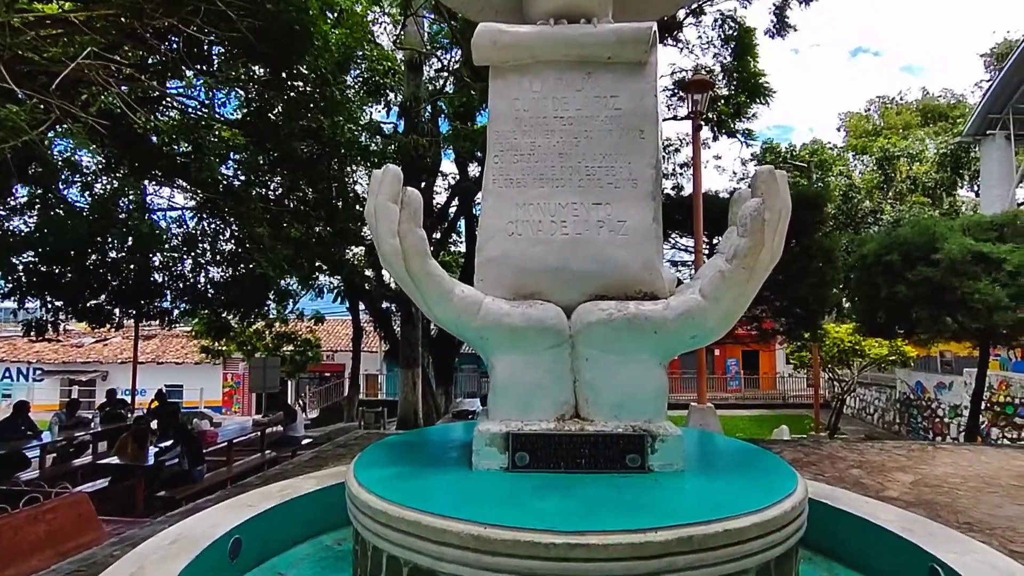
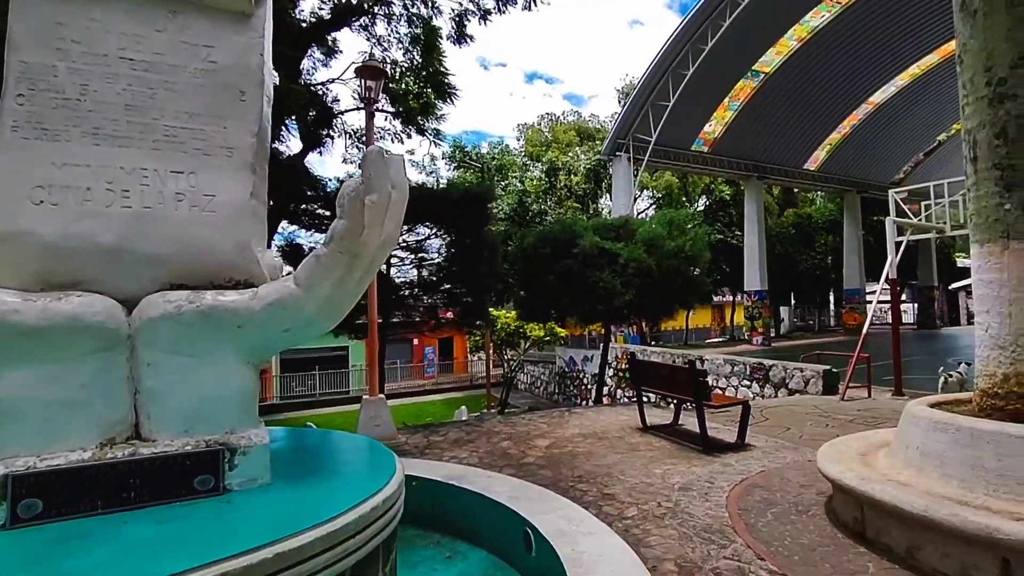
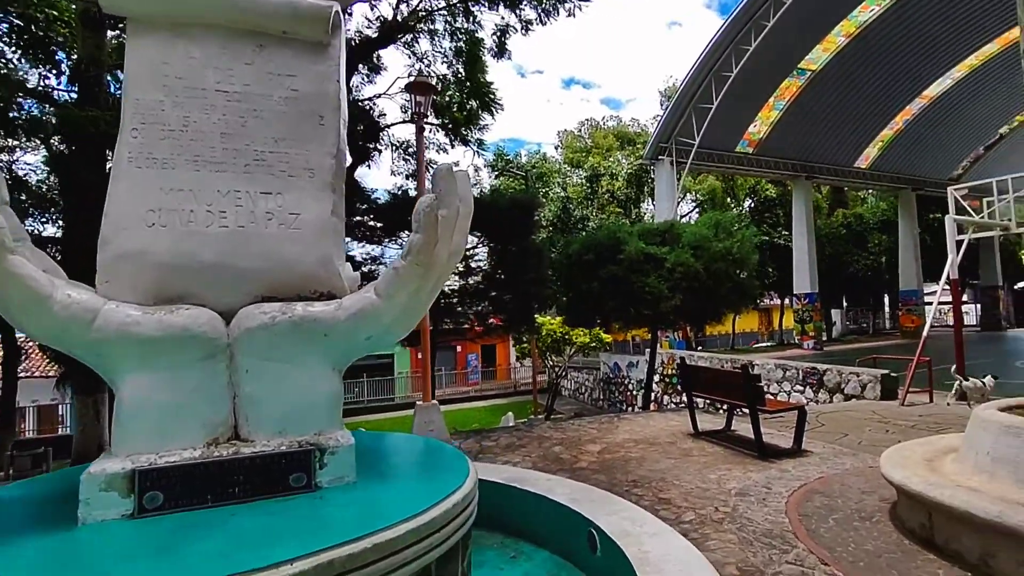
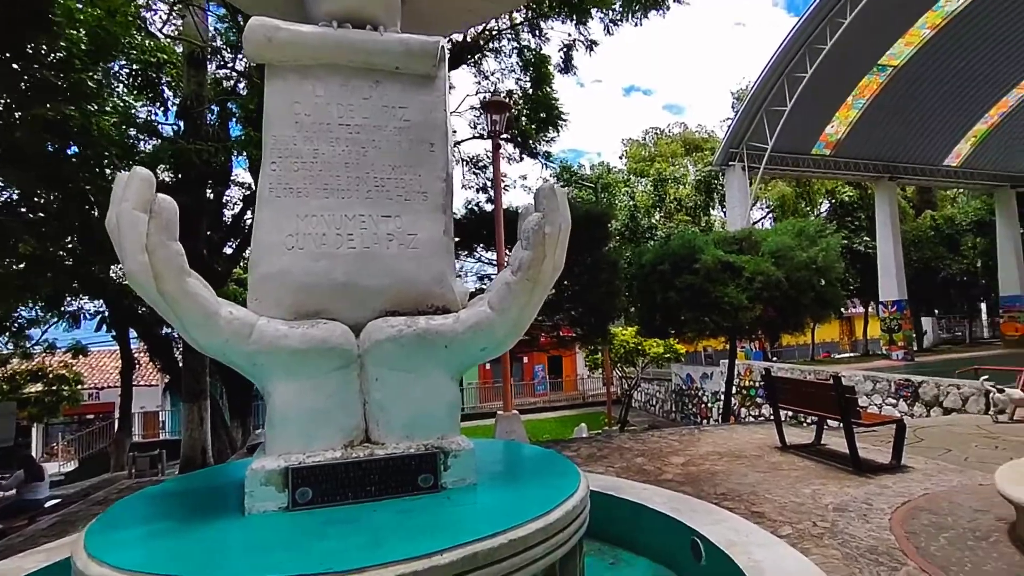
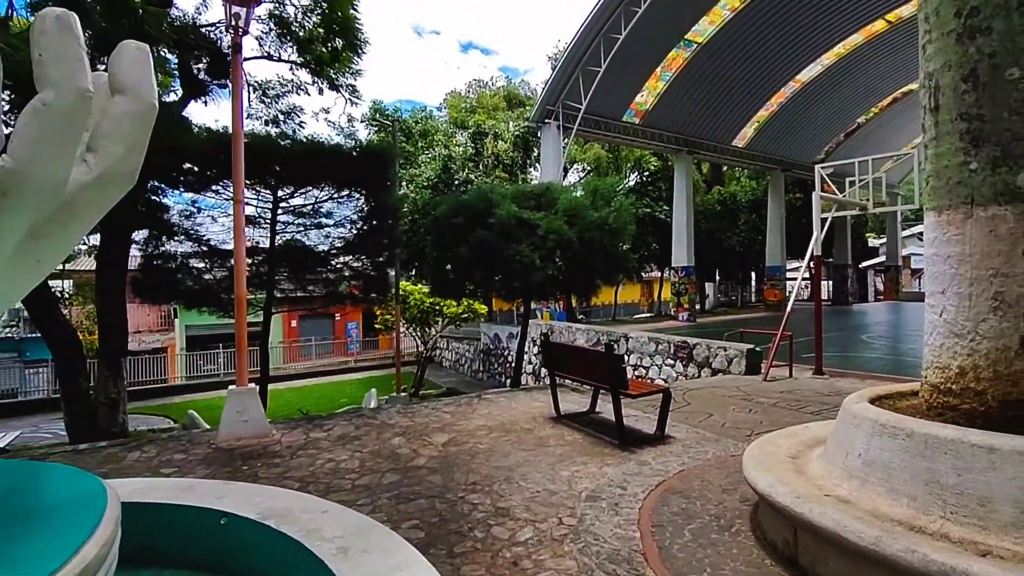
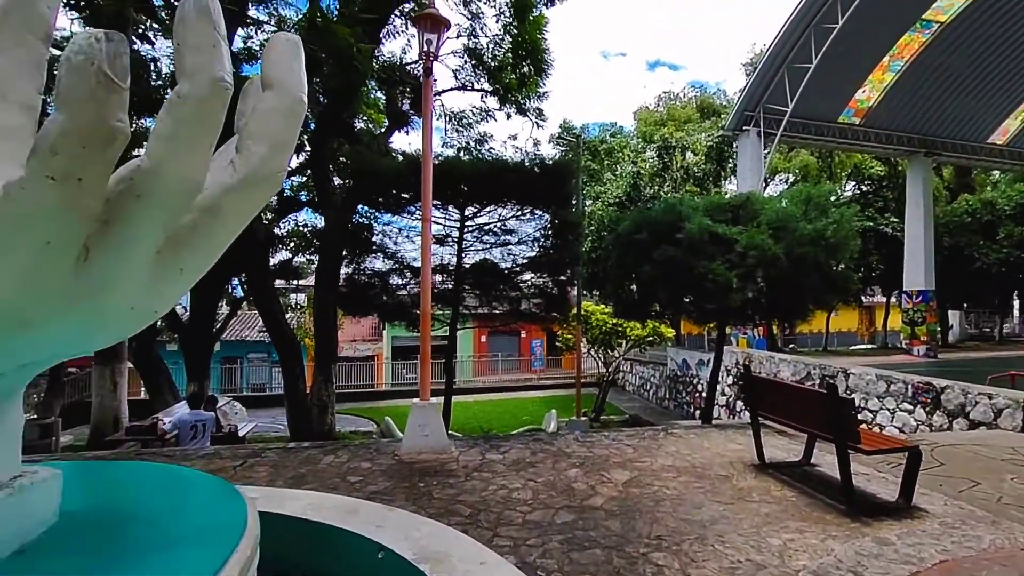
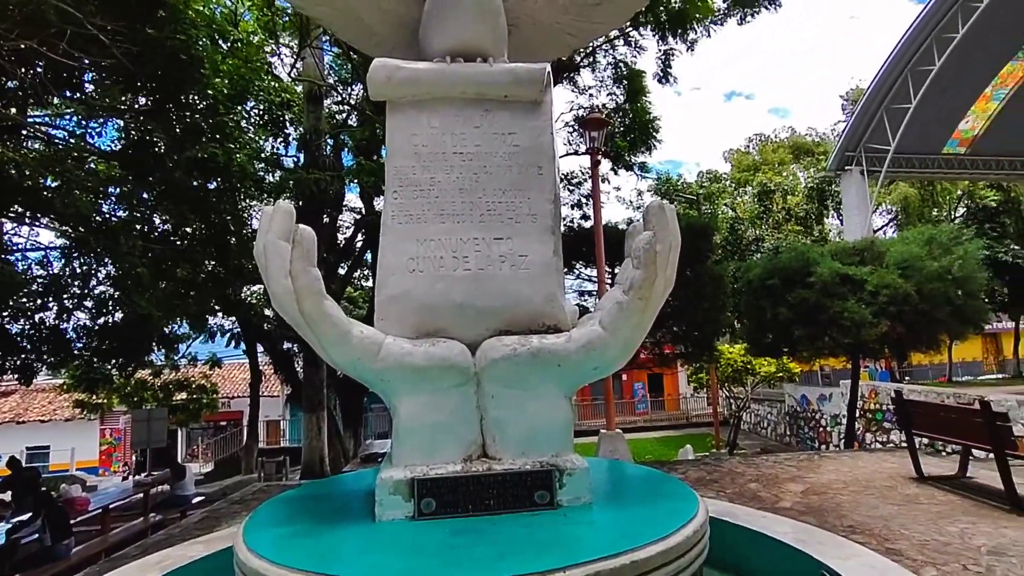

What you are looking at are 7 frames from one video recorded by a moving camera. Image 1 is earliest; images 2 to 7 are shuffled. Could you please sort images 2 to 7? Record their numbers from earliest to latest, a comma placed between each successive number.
7, 4, 3, 2, 5, 6
